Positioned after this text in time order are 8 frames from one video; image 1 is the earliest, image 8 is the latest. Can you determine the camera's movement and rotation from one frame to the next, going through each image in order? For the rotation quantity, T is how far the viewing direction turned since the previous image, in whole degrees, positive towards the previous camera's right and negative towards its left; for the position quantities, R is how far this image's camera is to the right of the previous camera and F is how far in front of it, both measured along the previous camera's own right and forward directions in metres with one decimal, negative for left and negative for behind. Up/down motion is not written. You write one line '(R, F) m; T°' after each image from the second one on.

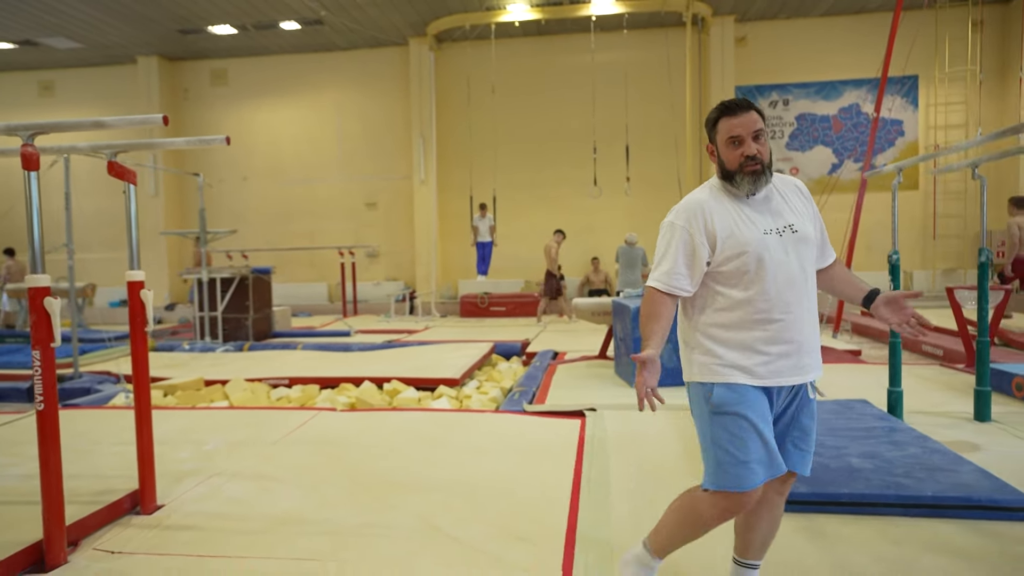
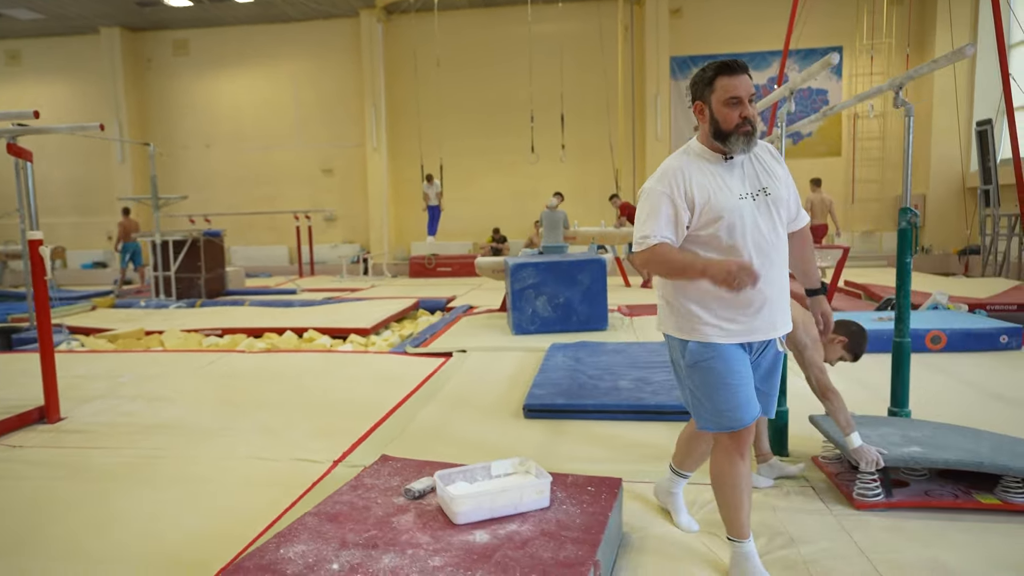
(+0.8, -0.7) m; 0°
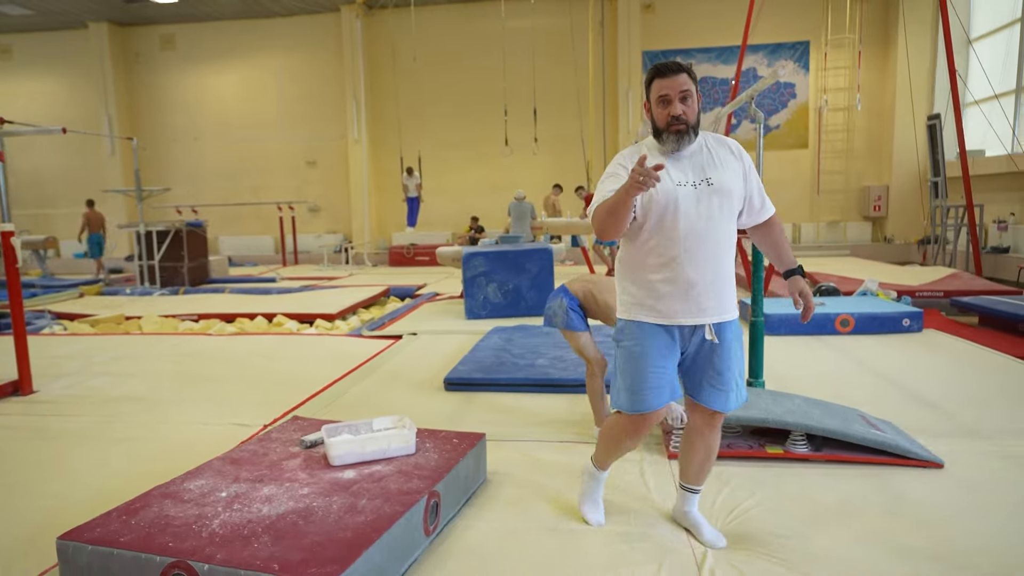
(+0.4, -0.4) m; 0°
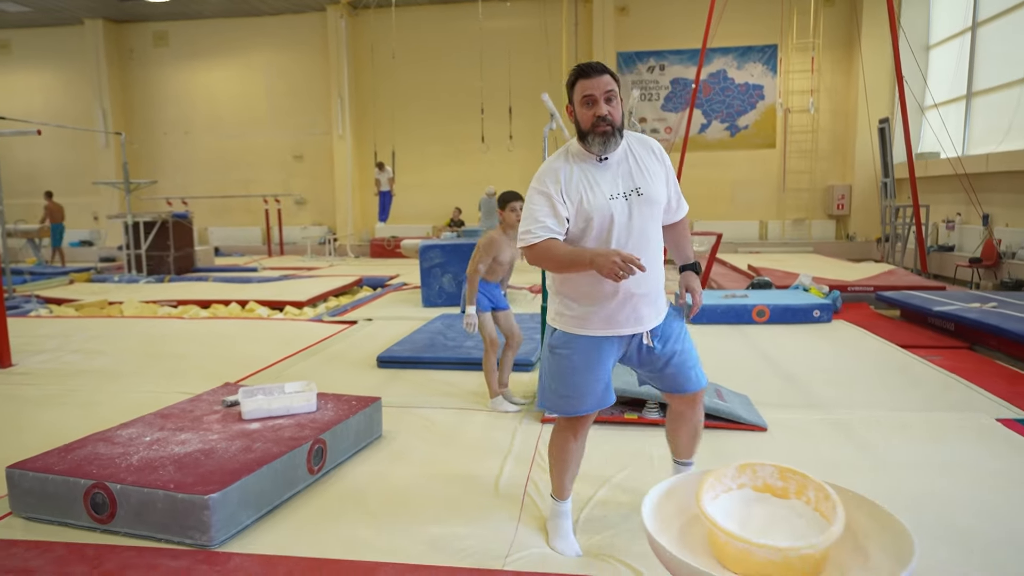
(+0.5, -0.4) m; 0°
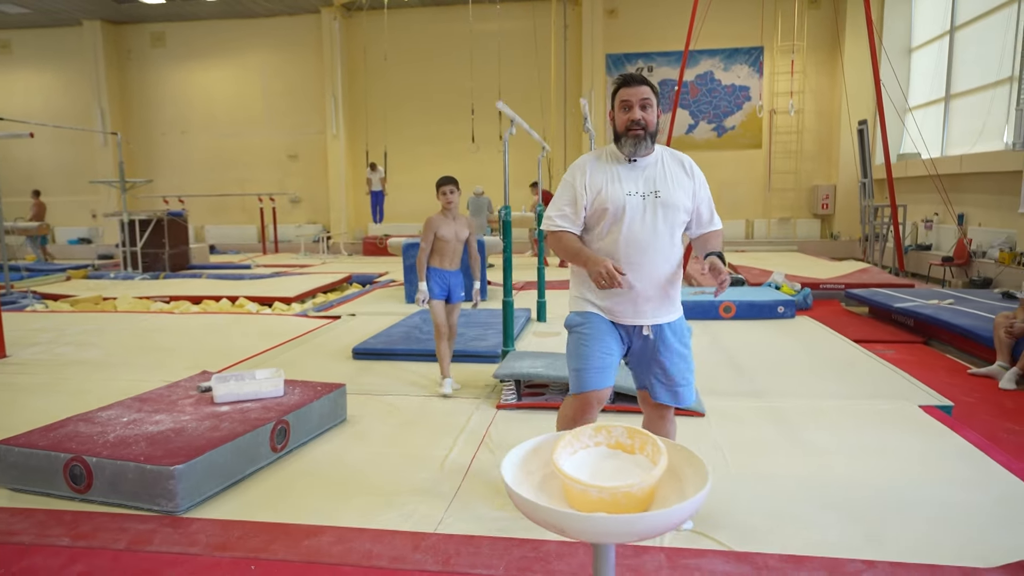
(+0.2, -0.2) m; 0°
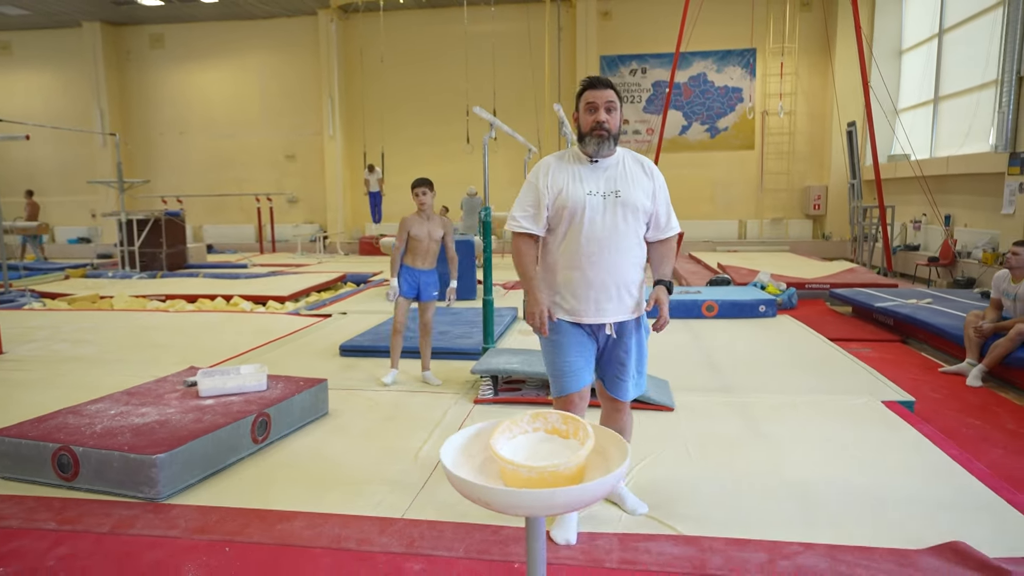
(+0.1, -0.1) m; 0°
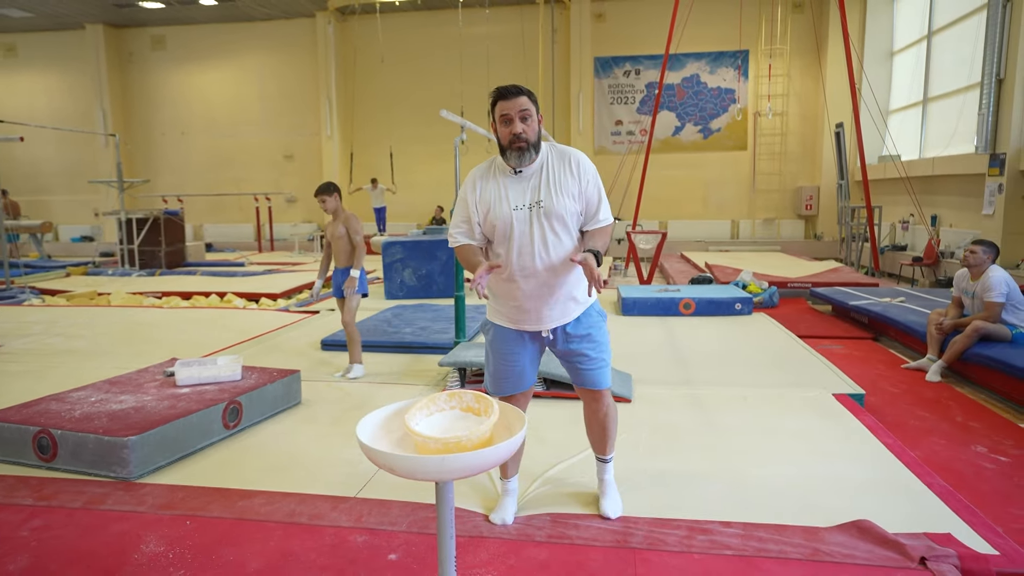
(+0.2, -0.1) m; 0°
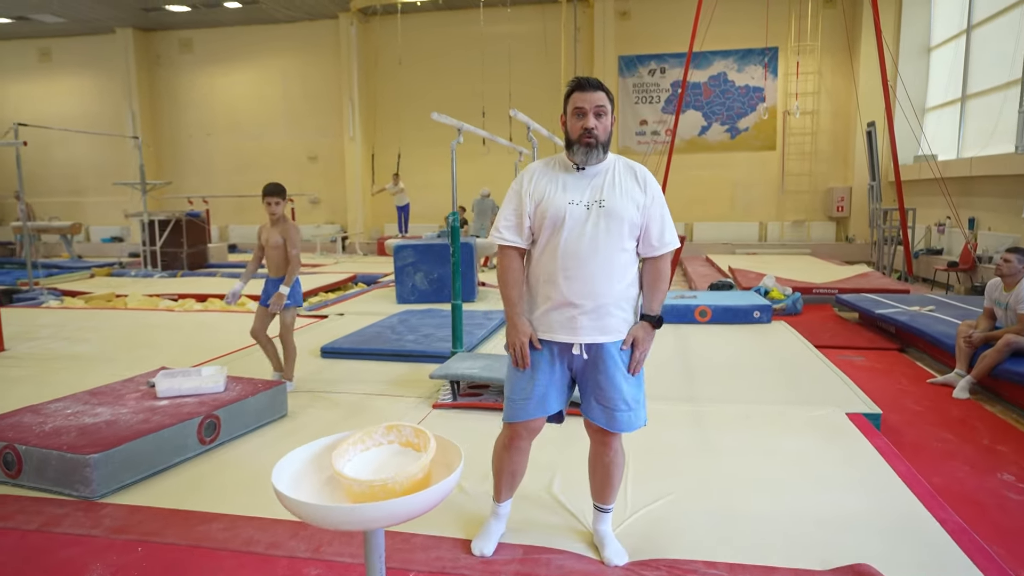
(+0.2, +0.2) m; -3°
